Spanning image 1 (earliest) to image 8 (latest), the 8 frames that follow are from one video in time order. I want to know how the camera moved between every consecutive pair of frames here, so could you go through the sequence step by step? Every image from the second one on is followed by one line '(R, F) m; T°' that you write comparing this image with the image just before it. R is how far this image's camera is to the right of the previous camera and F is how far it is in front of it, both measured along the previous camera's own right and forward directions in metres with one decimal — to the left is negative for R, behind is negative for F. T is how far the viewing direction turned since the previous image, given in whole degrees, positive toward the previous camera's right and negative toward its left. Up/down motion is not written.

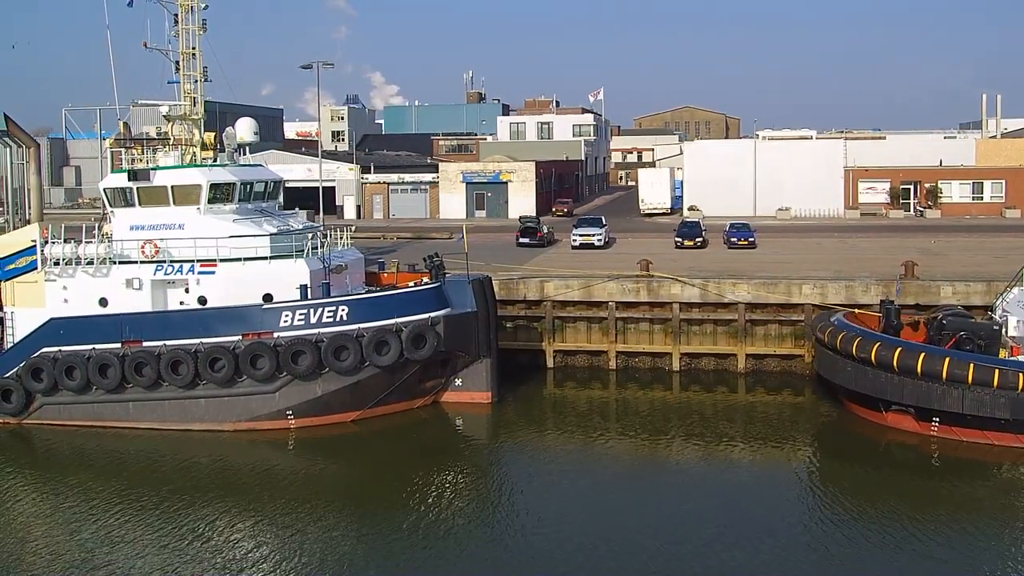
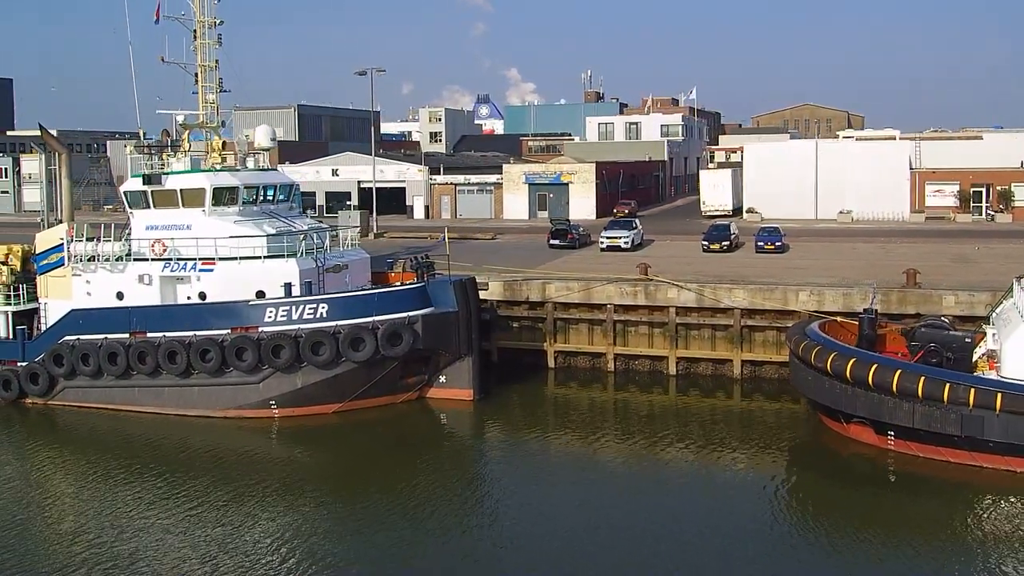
(+2.5, -0.3) m; -9°
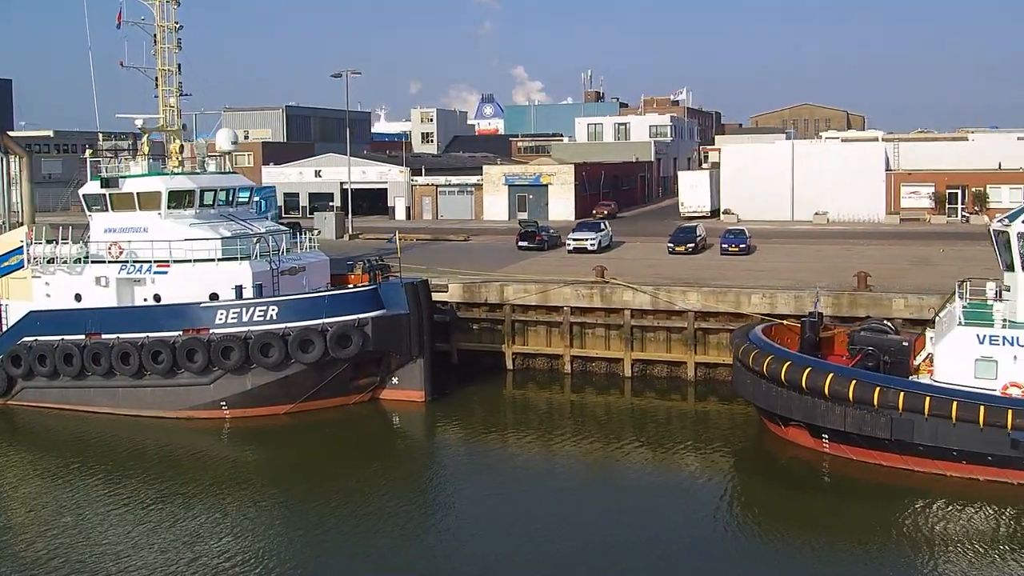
(+0.9, -0.1) m; -1°
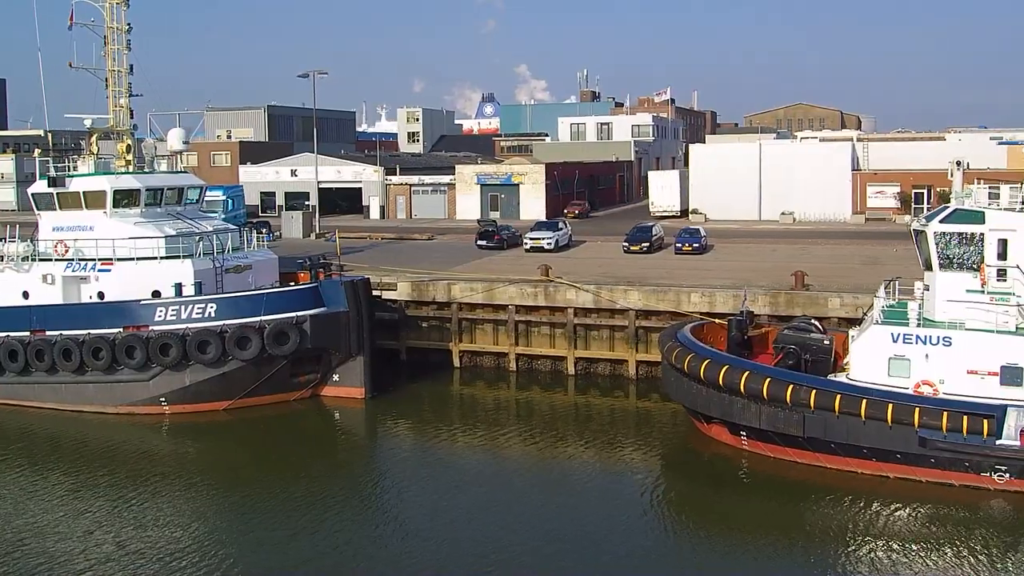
(+1.1, -0.2) m; -1°
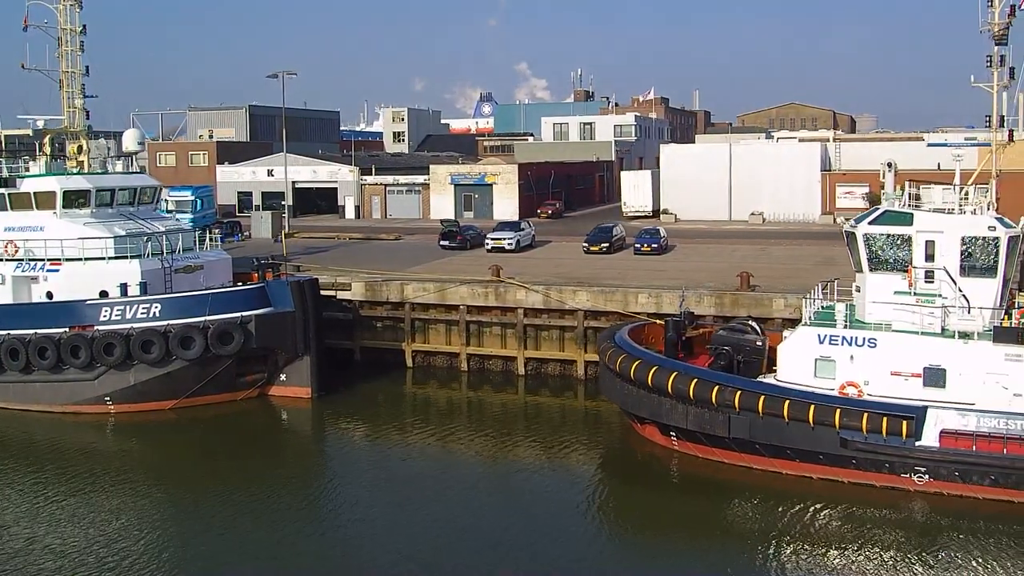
(+1.0, -0.1) m; 0°
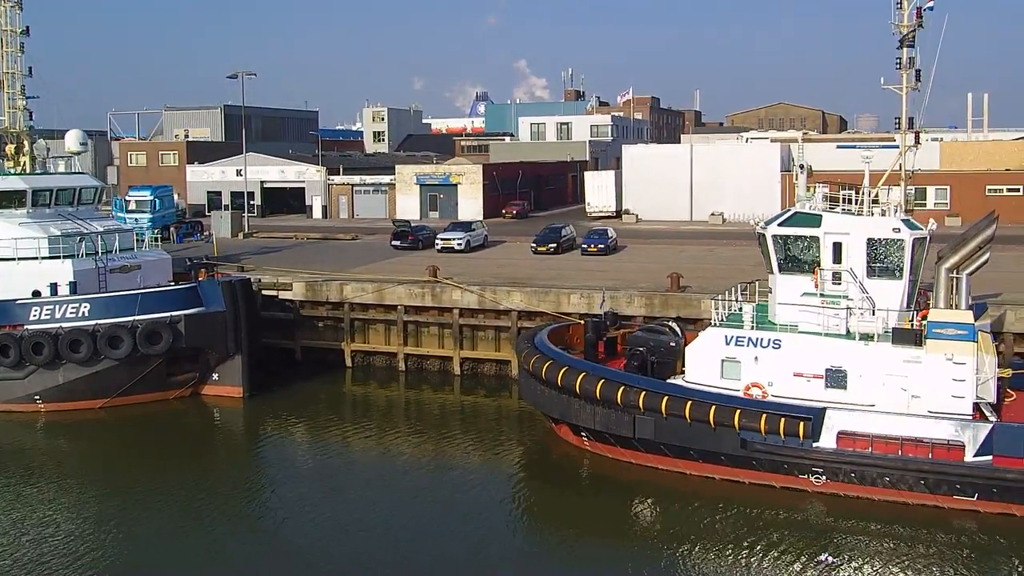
(+1.2, -0.1) m; 0°
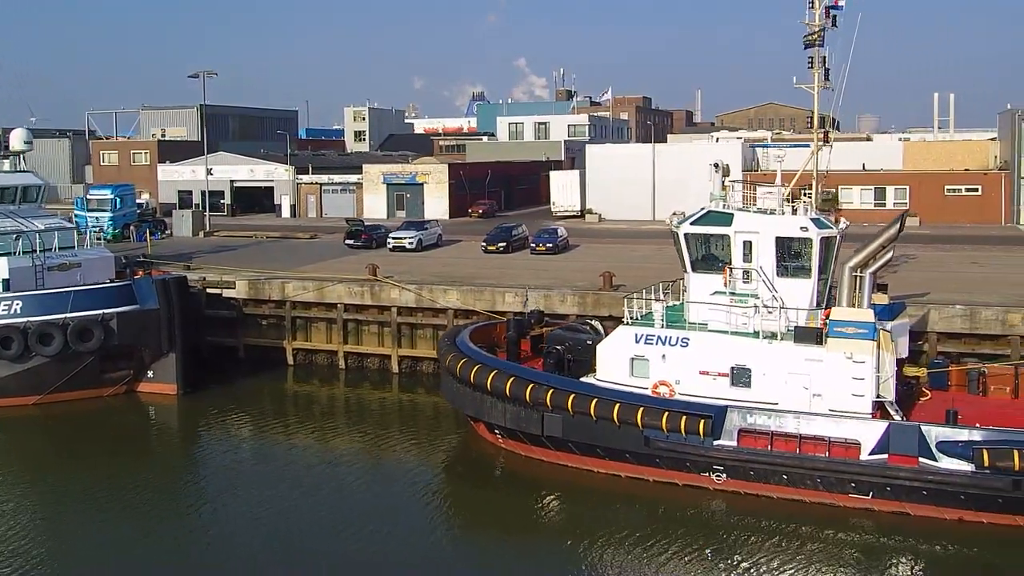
(+1.2, 0.0) m; 0°
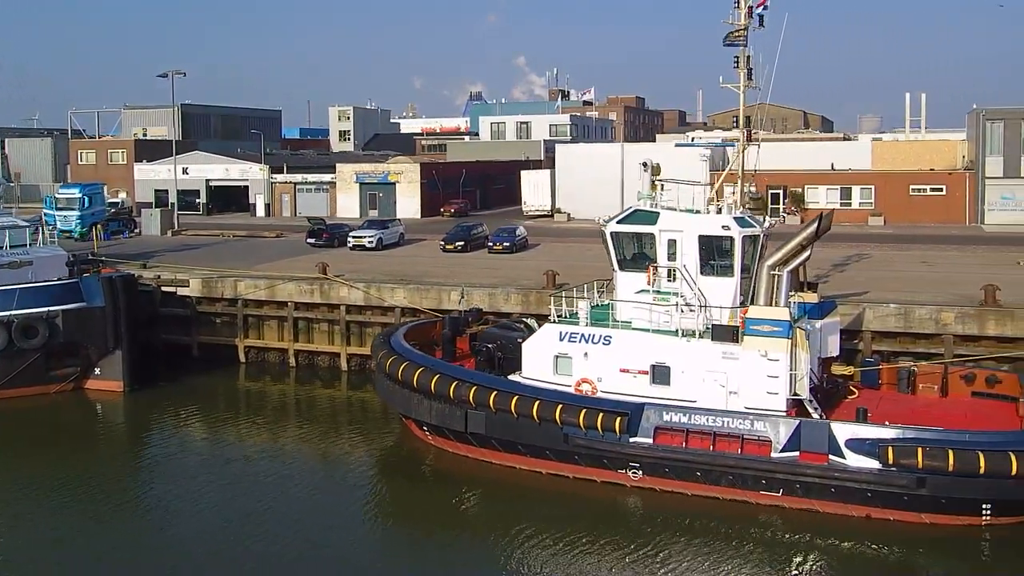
(+1.0, -0.1) m; 0°
